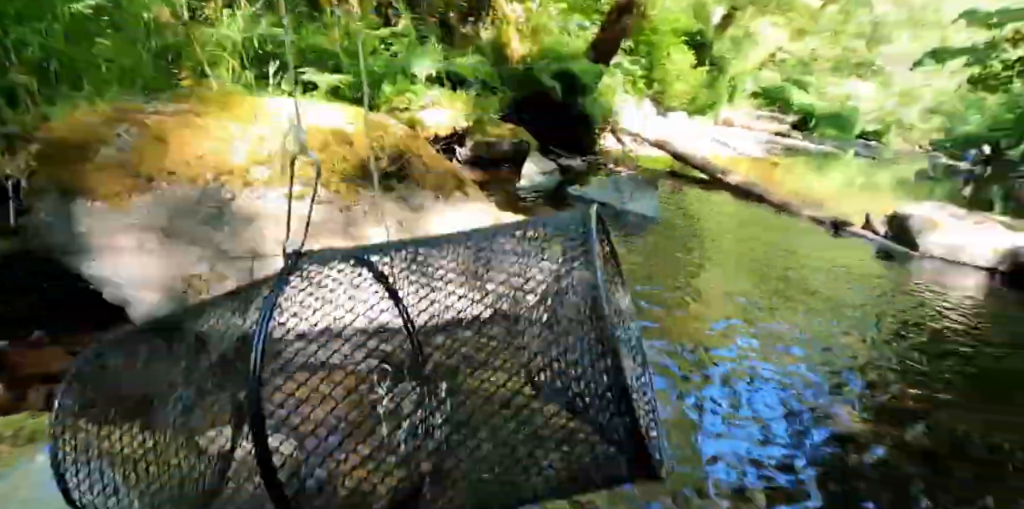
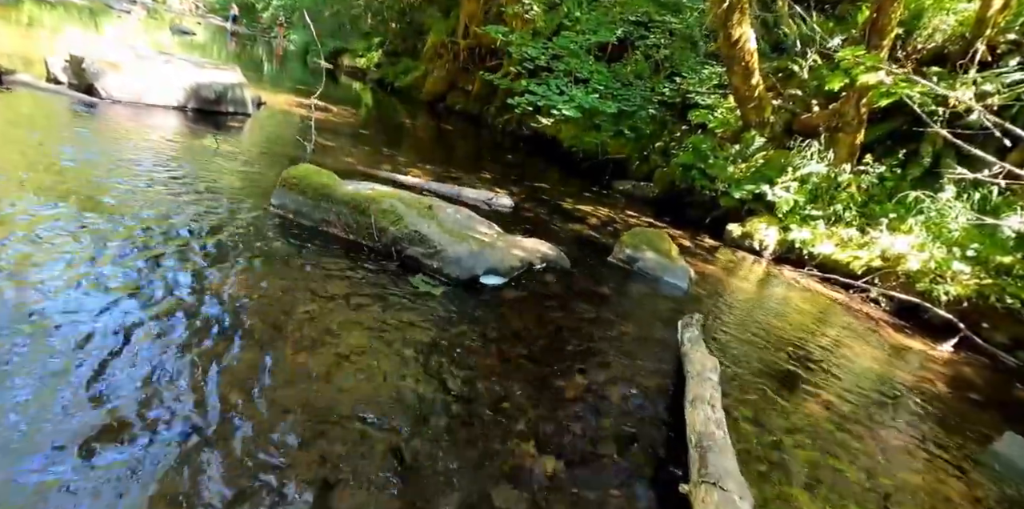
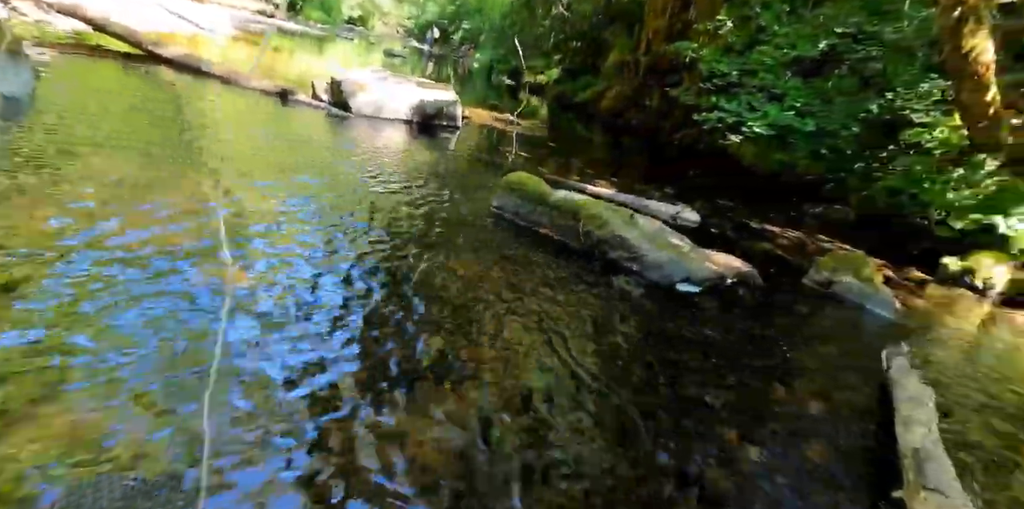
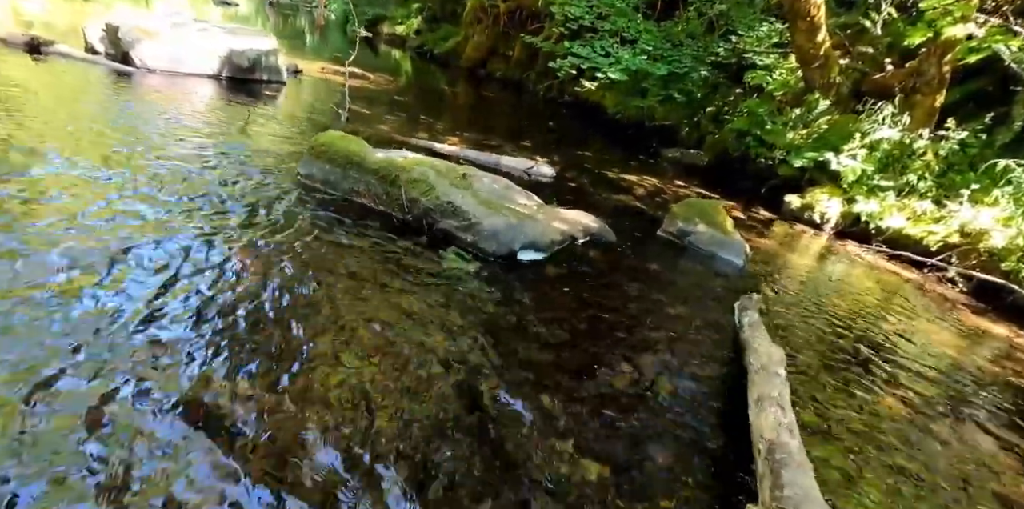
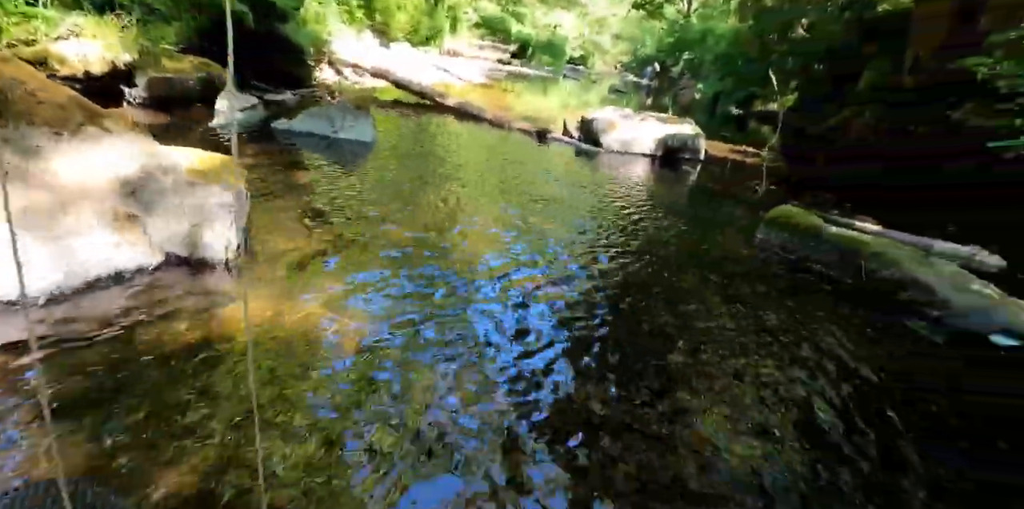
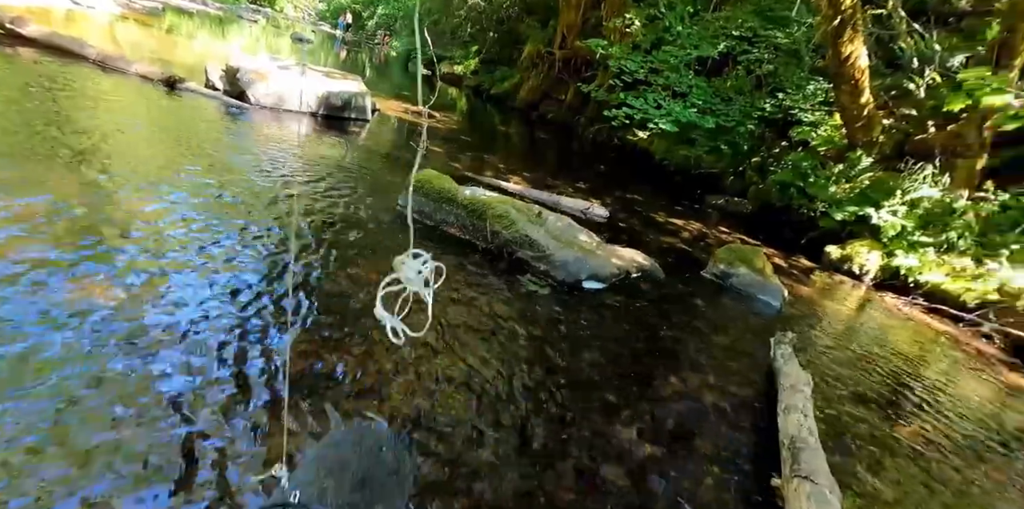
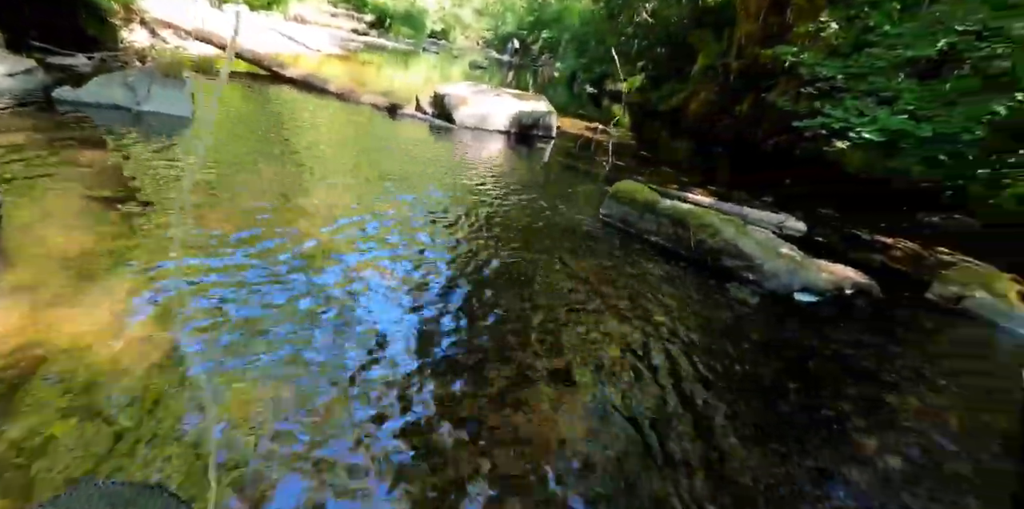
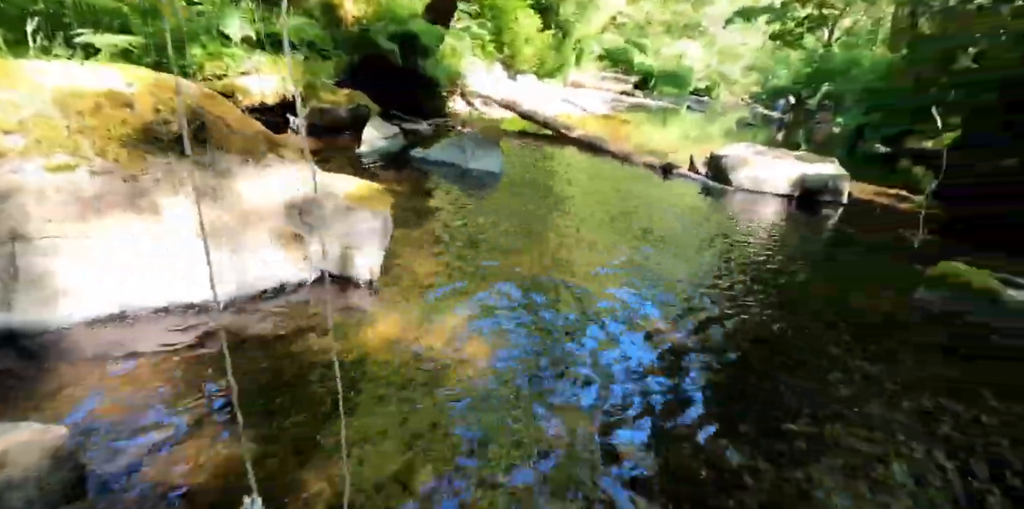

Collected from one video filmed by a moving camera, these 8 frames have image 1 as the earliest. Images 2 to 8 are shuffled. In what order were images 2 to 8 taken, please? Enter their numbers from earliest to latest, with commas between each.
8, 5, 7, 3, 6, 2, 4
